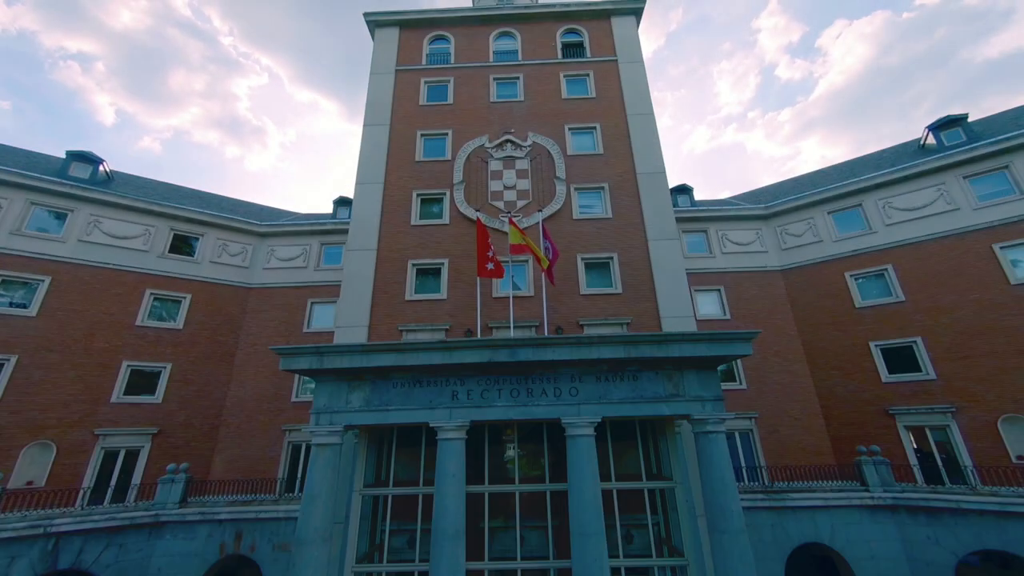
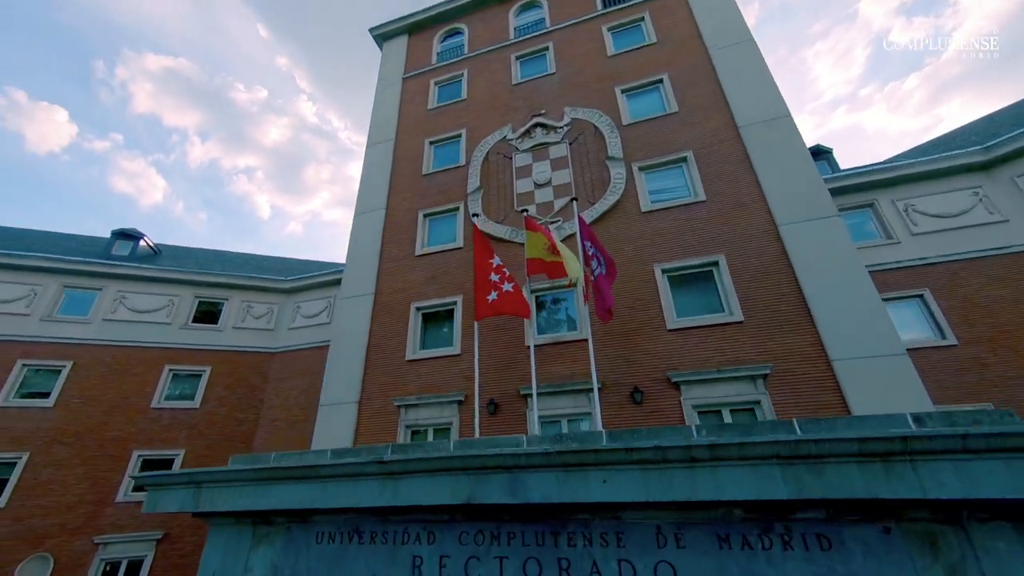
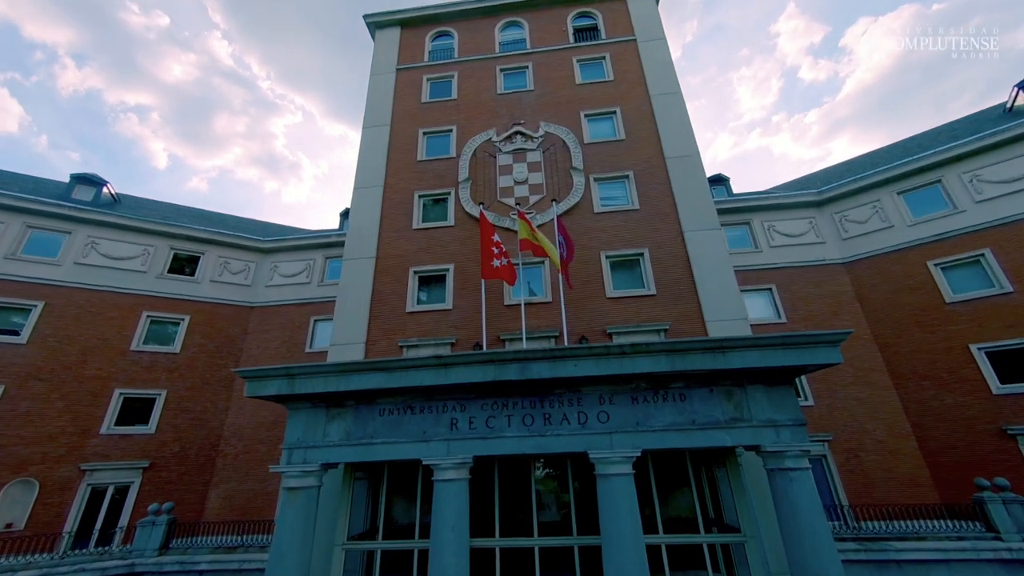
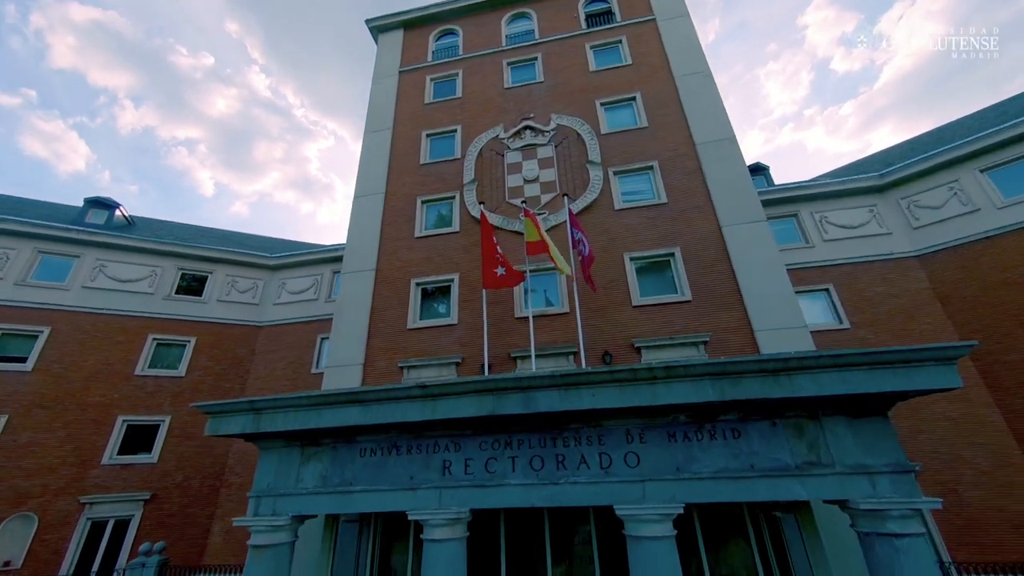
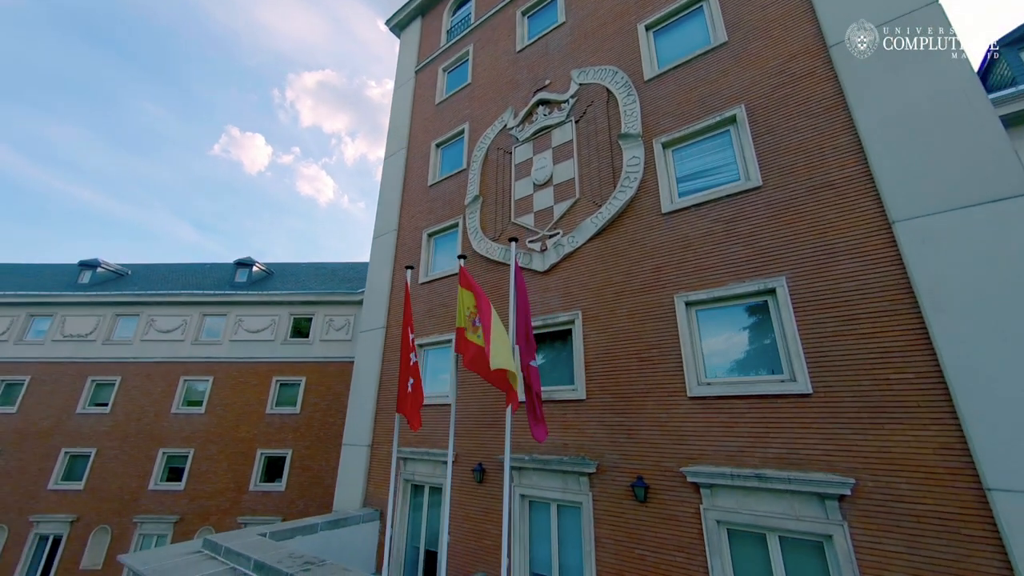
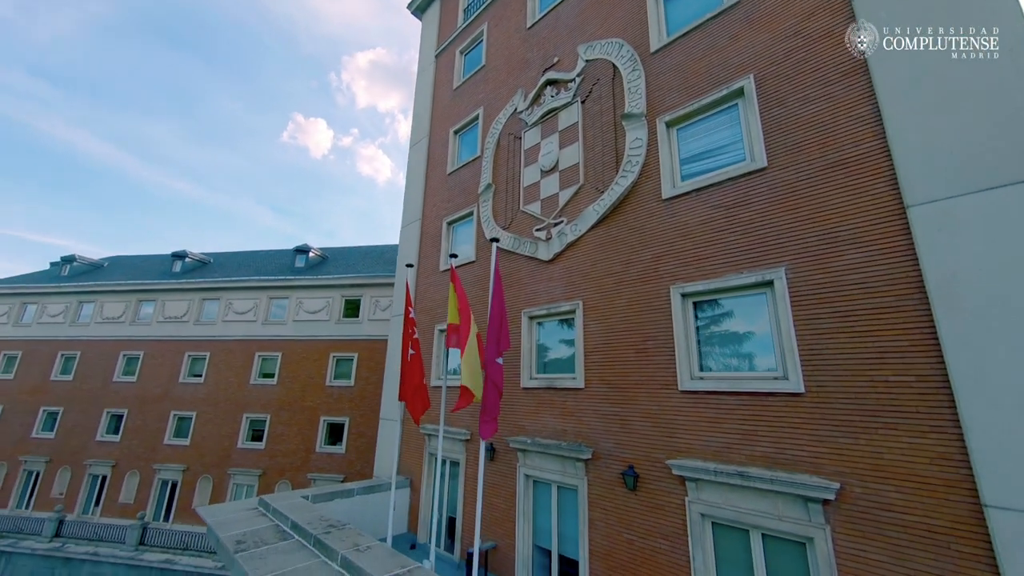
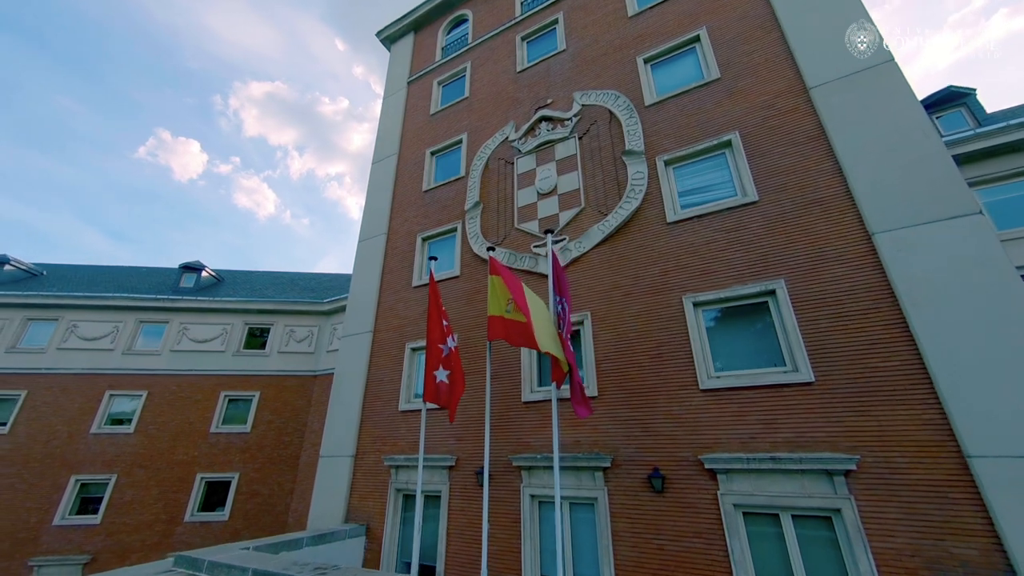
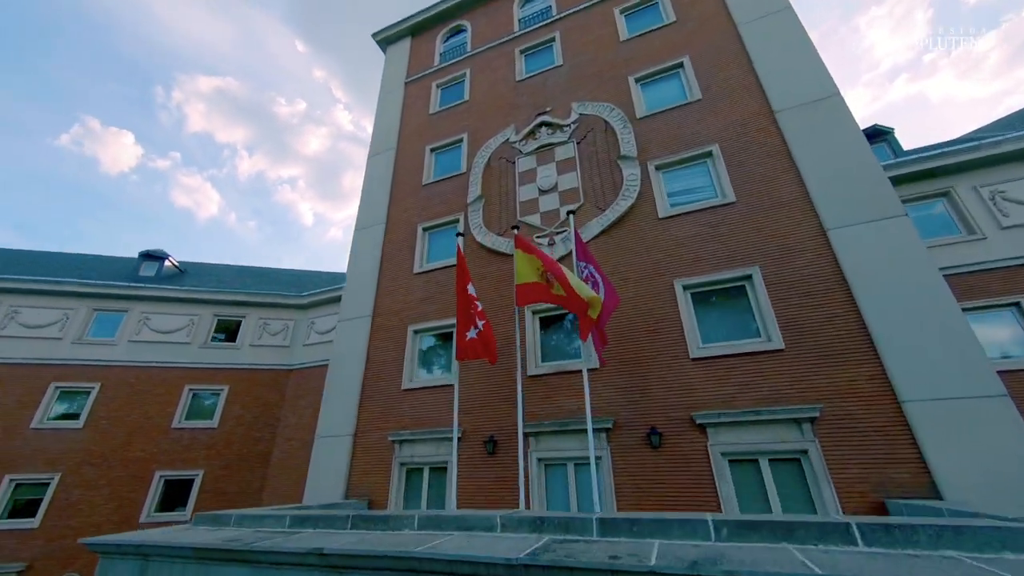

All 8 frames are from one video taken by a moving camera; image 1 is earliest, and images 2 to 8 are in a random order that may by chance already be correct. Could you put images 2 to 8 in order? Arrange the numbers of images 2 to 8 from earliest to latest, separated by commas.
3, 4, 2, 8, 7, 5, 6
